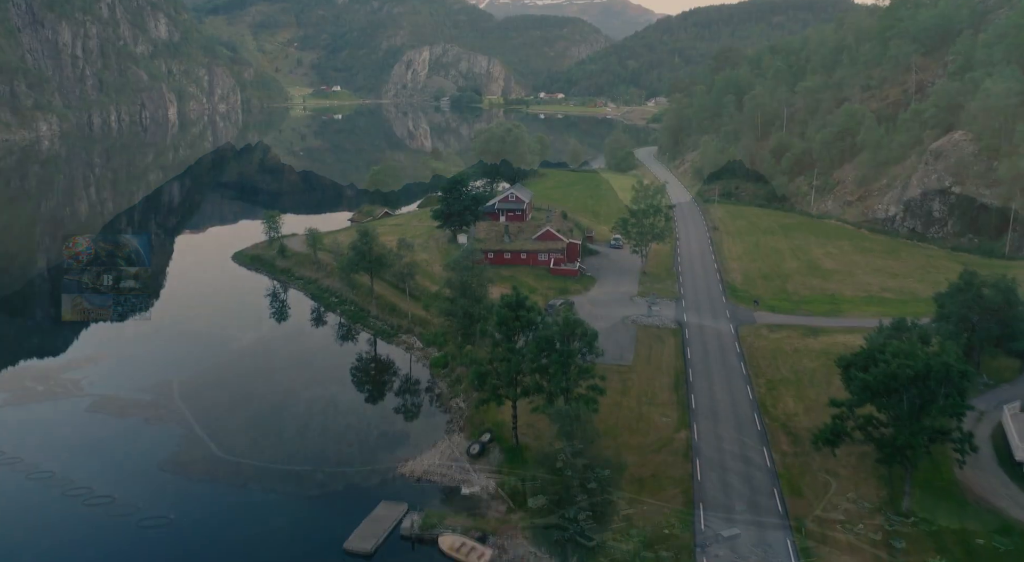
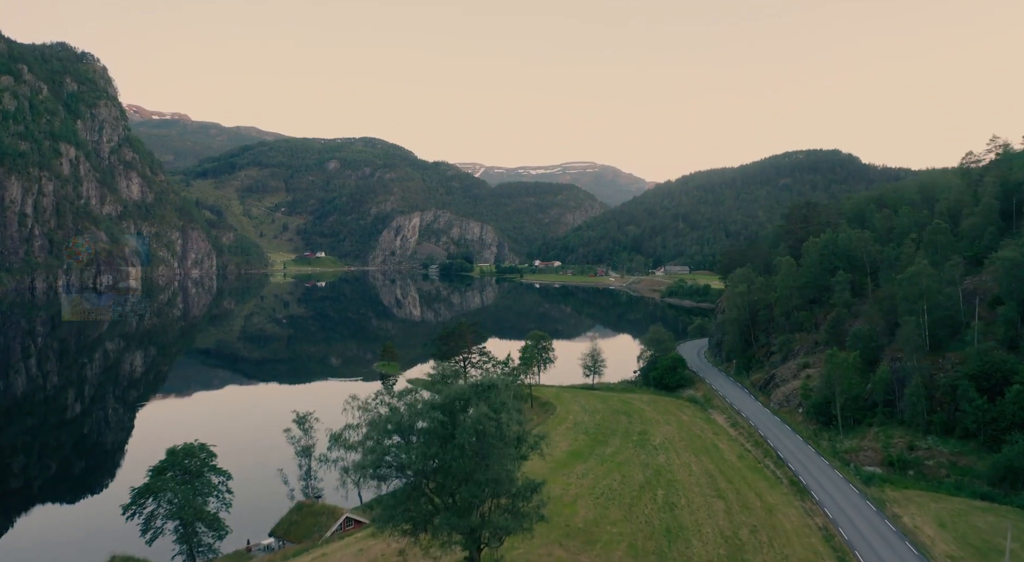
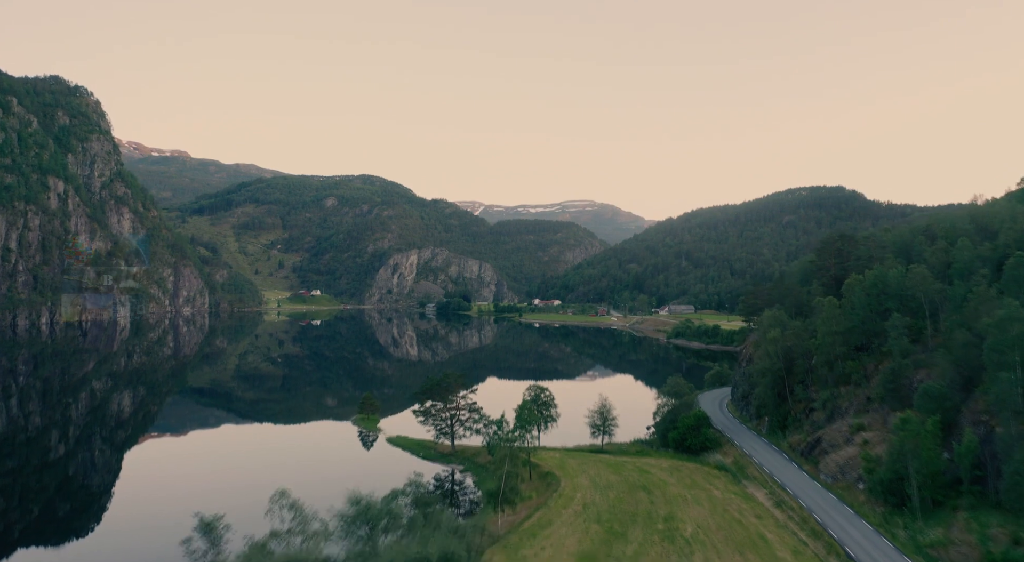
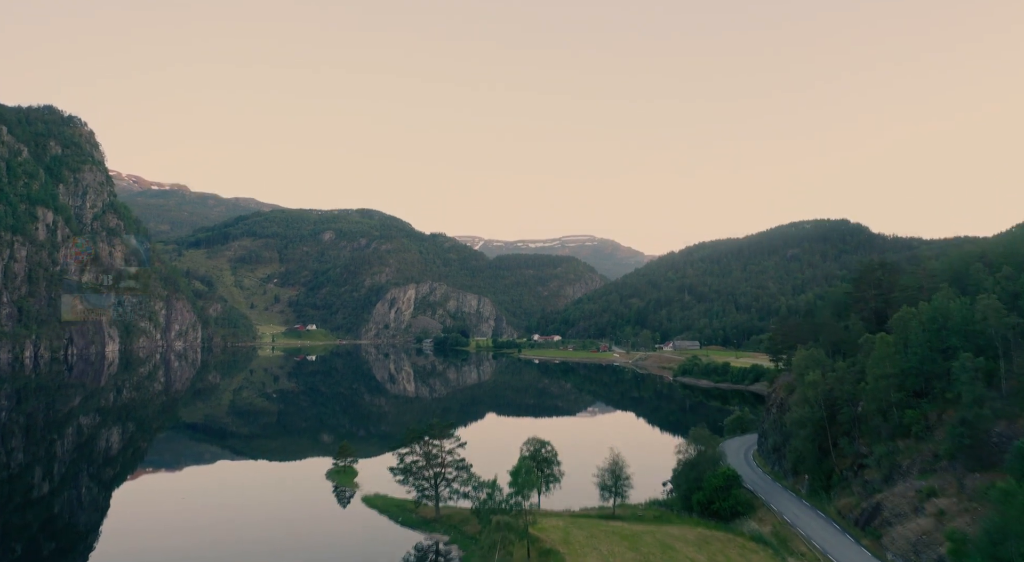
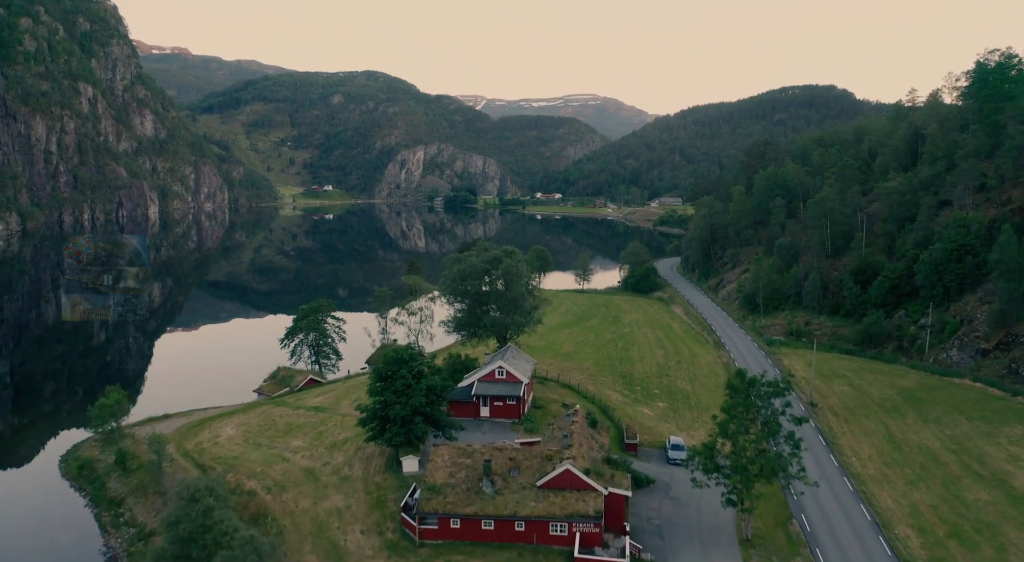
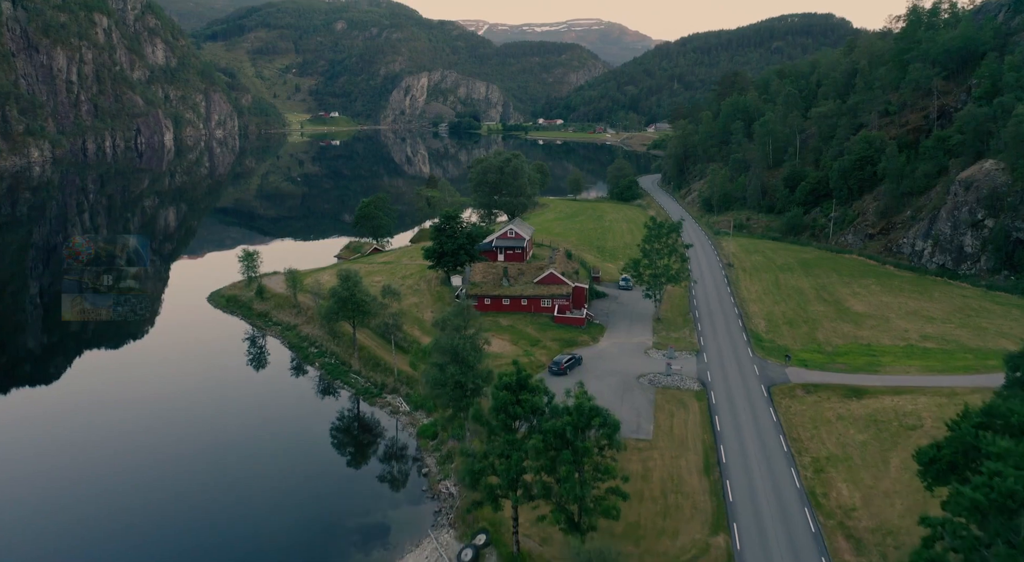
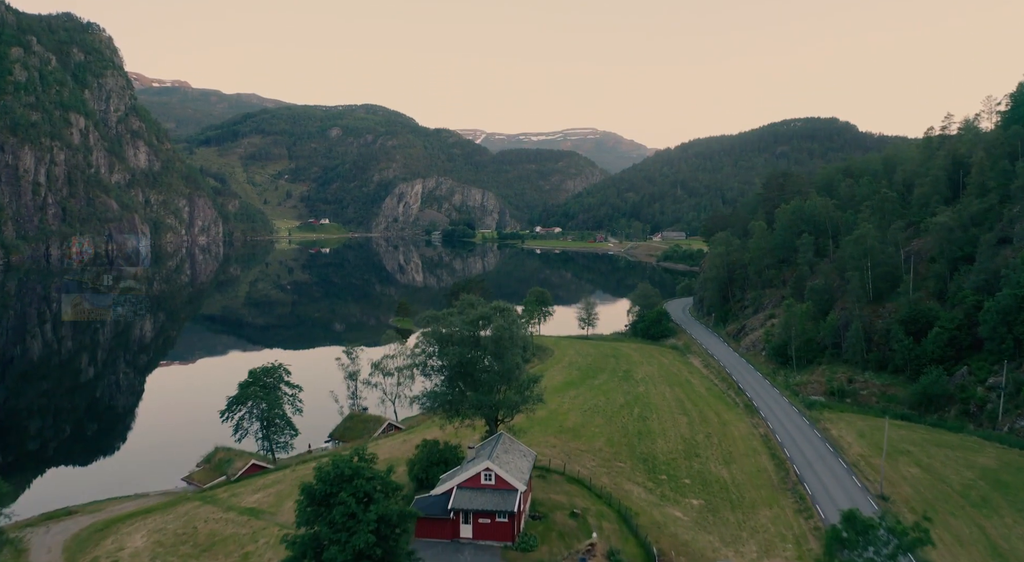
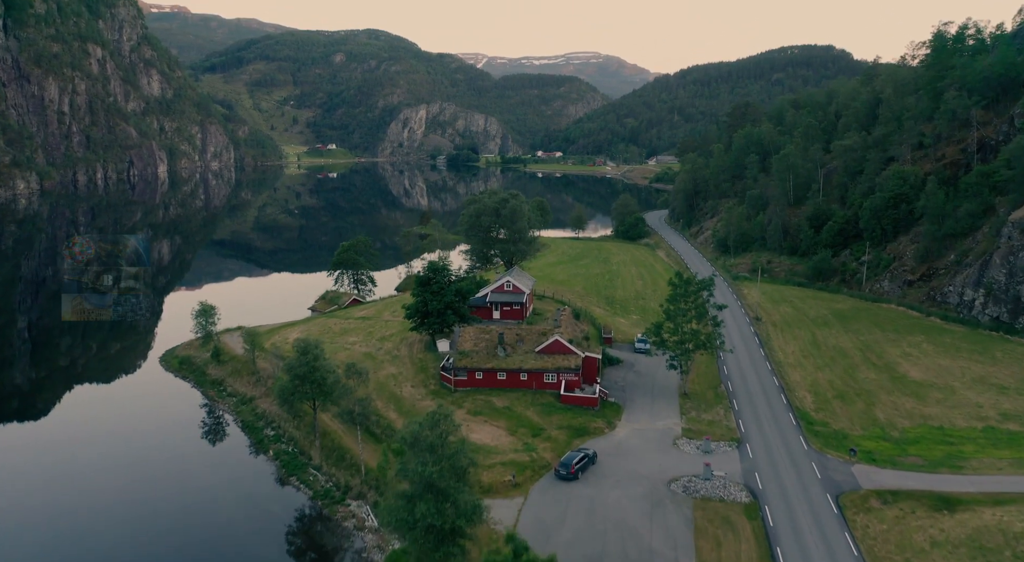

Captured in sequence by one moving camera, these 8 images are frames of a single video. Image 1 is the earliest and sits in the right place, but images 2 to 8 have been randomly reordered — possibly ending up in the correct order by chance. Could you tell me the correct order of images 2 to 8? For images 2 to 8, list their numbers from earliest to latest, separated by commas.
6, 8, 5, 7, 2, 3, 4
